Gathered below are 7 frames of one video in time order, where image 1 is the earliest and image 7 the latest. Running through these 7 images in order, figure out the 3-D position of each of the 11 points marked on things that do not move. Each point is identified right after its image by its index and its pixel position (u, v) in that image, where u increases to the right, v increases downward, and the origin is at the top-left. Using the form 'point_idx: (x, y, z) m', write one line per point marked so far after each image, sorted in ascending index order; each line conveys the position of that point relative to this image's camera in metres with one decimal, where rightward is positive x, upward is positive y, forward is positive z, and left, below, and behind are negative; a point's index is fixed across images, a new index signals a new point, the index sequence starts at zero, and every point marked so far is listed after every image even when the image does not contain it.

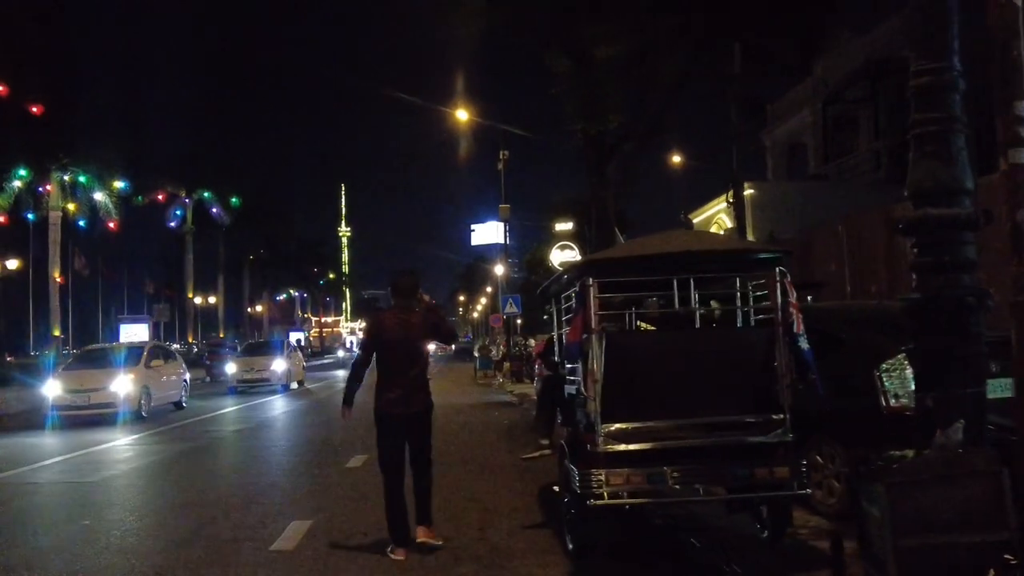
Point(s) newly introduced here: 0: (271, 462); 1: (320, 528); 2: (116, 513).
0: (-3.1, -2.3, +12.5) m
1: (-1.7, -2.1, +8.7) m
2: (-3.7, -2.1, +9.0) m
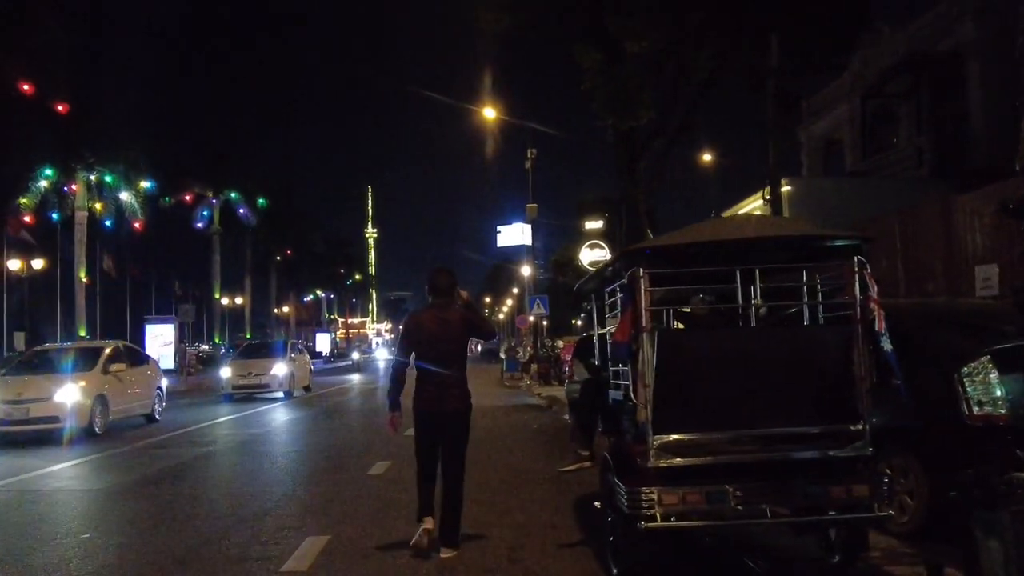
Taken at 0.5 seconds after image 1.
0: (-2.7, -2.3, +12.0) m
1: (-1.4, -2.1, +8.1) m
2: (-3.4, -2.1, +8.5) m
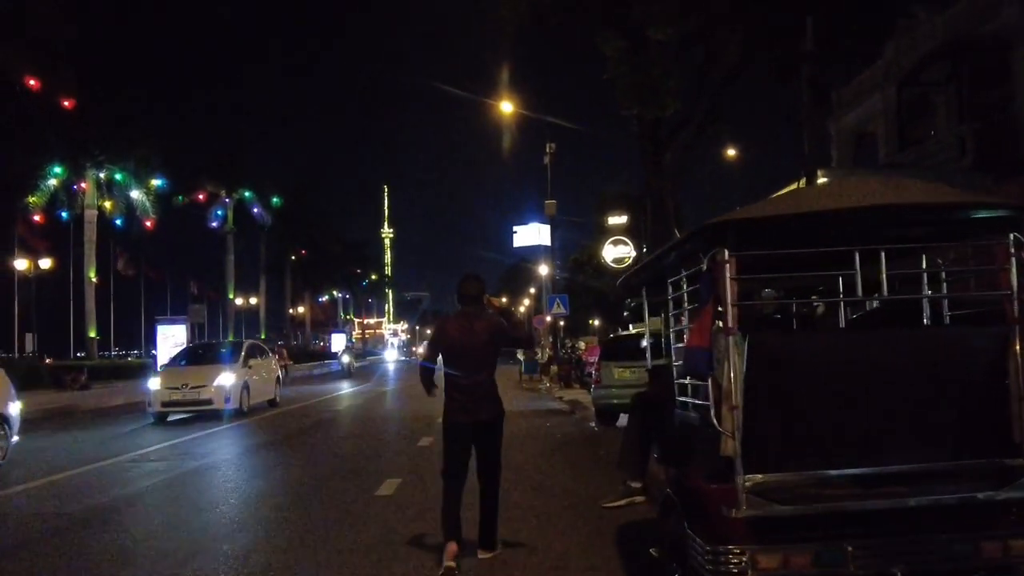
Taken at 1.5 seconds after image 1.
0: (-2.5, -2.2, +10.8) m
1: (-1.2, -2.0, +6.9) m
2: (-3.2, -2.0, +7.4) m
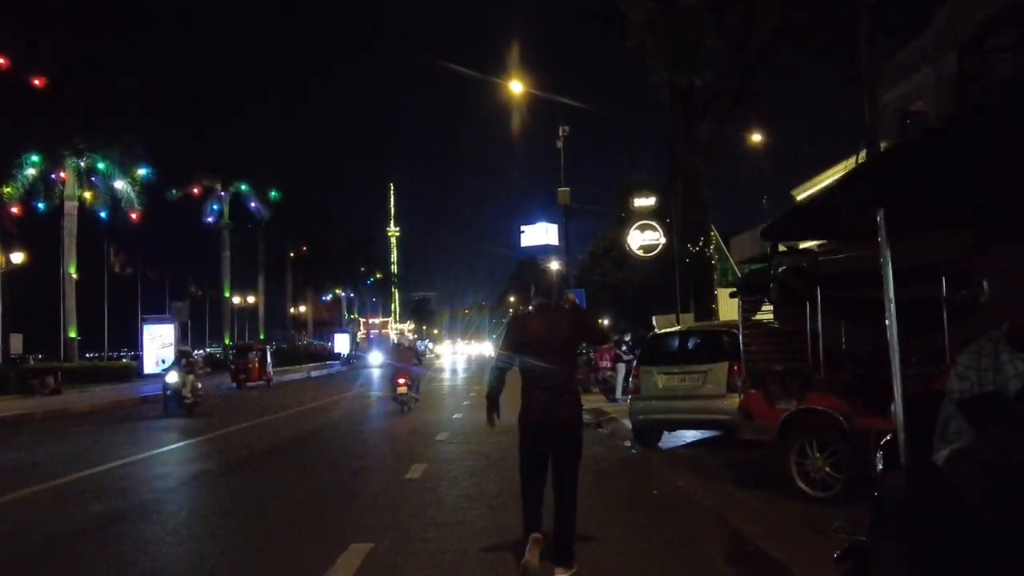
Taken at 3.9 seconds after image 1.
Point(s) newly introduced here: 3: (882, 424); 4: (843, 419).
0: (-2.3, -2.0, +7.8) m
1: (-1.1, -1.9, +3.9) m
2: (-3.1, -1.9, +4.4) m
3: (+3.0, -1.1, +7.8) m
4: (+2.7, -1.1, +7.9) m
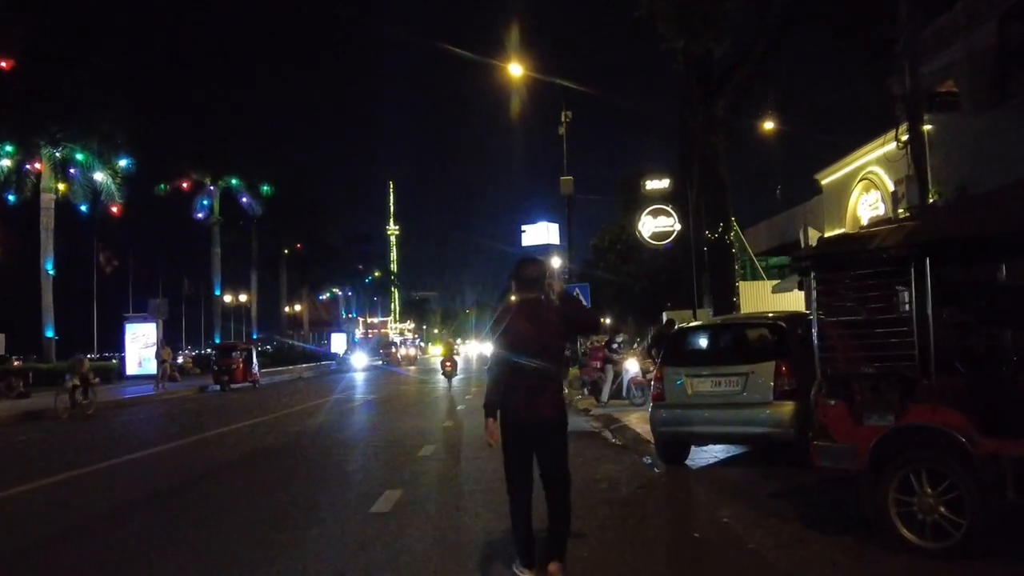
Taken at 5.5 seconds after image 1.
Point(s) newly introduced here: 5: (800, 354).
0: (-2.3, -1.9, +5.7) m
1: (-1.1, -1.7, +1.8) m
2: (-3.1, -1.7, +2.3) m
3: (+2.9, -0.9, +5.7) m
4: (+2.7, -0.9, +5.8) m
5: (+2.8, -0.6, +9.6) m
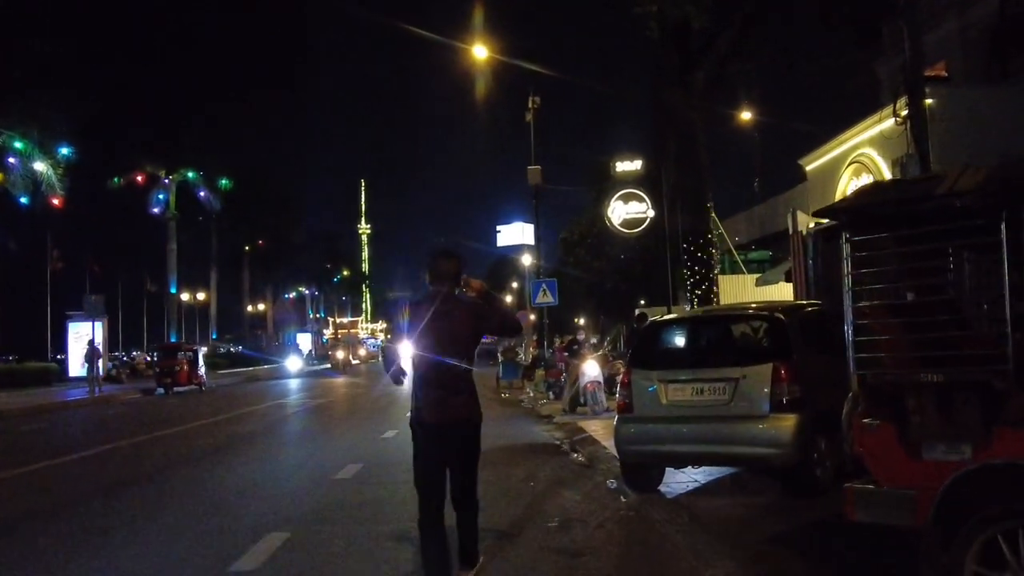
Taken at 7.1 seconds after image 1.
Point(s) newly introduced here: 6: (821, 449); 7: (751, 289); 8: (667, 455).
0: (-2.8, -1.8, +3.7) m
1: (-1.5, -1.6, -0.2) m
2: (-3.5, -1.6, +0.2) m
3: (+2.5, -0.8, +3.9) m
4: (+2.2, -0.8, +3.9) m
5: (+2.3, -0.5, +7.7) m
6: (+2.4, -1.3, +7.8) m
7: (+4.7, 0.0, +19.1) m
8: (+1.3, -1.3, +7.9) m
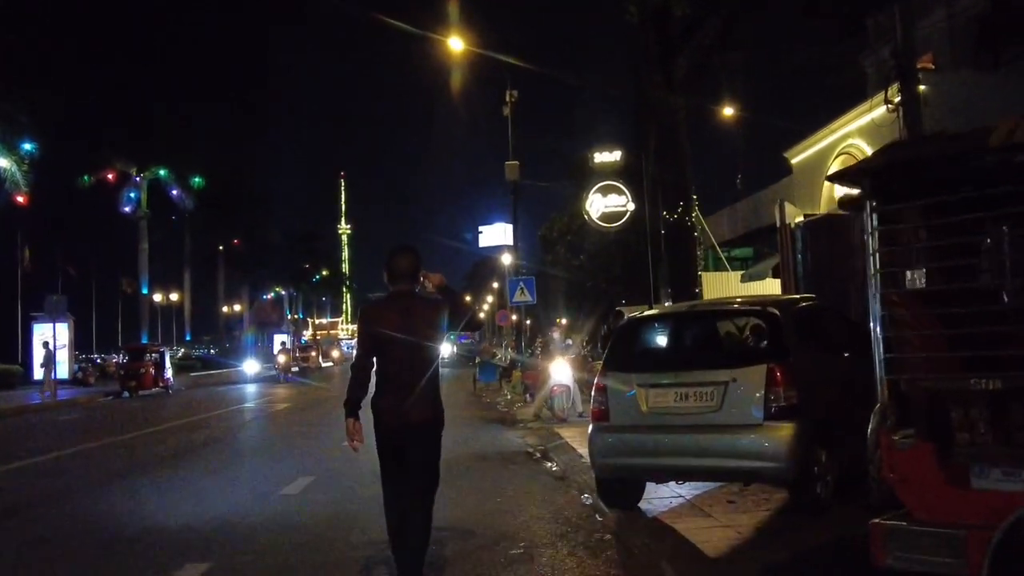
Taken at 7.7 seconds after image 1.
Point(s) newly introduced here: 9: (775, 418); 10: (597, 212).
0: (-3.0, -1.7, +2.8) m
1: (-1.6, -1.5, -1.1) m
2: (-3.6, -1.5, -0.7) m
3: (+2.3, -0.7, +3.0) m
4: (+2.0, -0.7, +3.1) m
5: (+2.0, -0.5, +6.9) m
6: (+2.2, -1.2, +7.0) m
7: (+4.2, 0.0, +18.3) m
8: (+1.0, -1.3, +7.1) m
9: (+1.8, -0.9, +6.7) m
10: (+1.5, +1.3, +17.1) m
